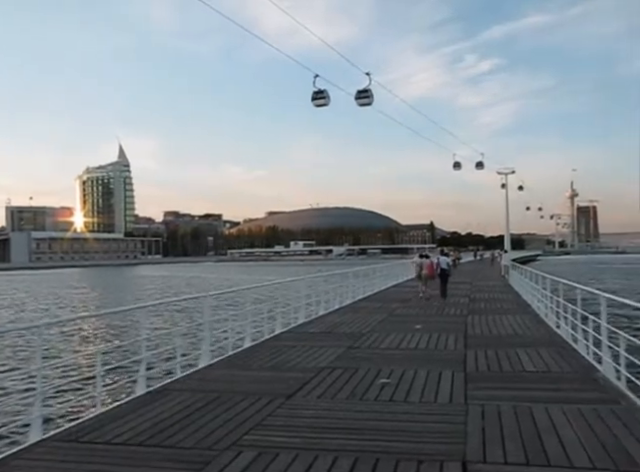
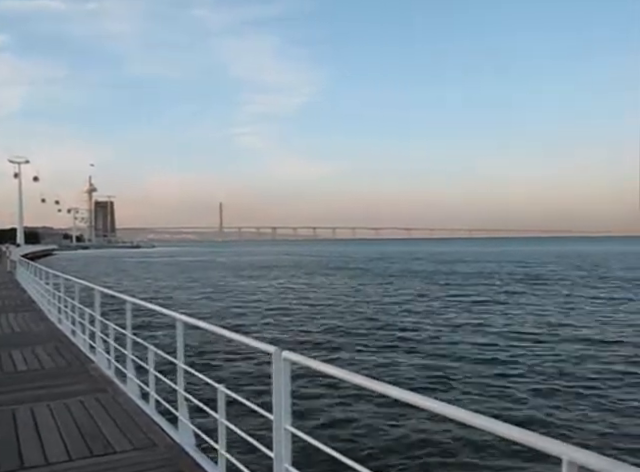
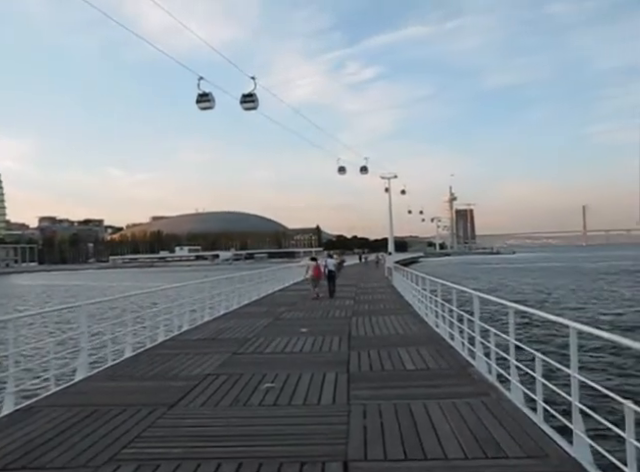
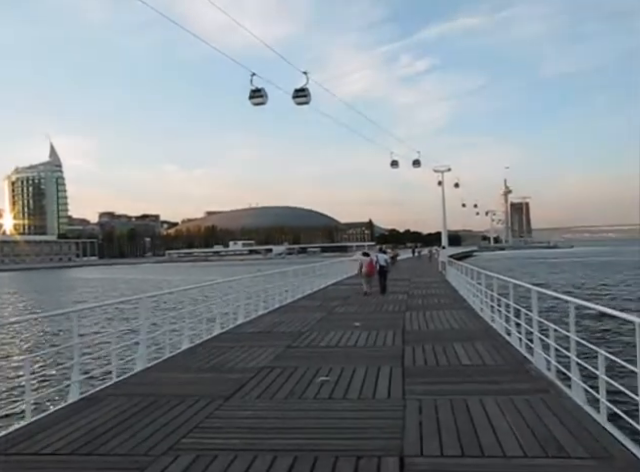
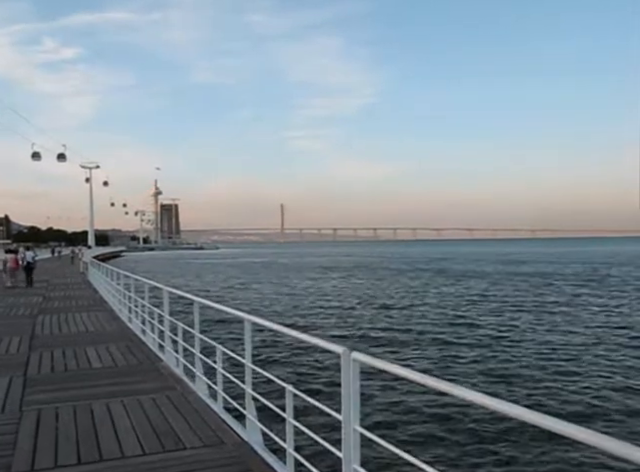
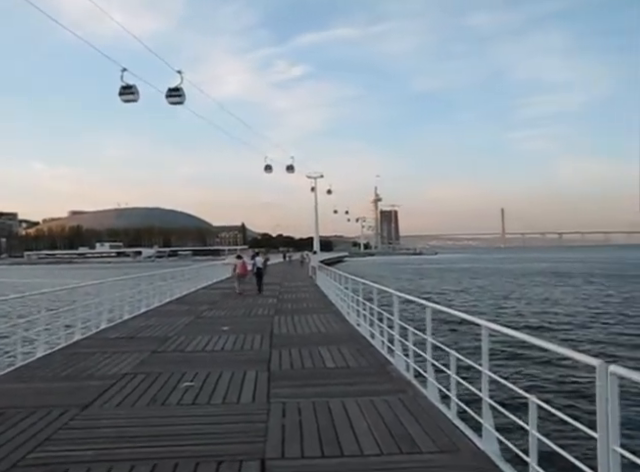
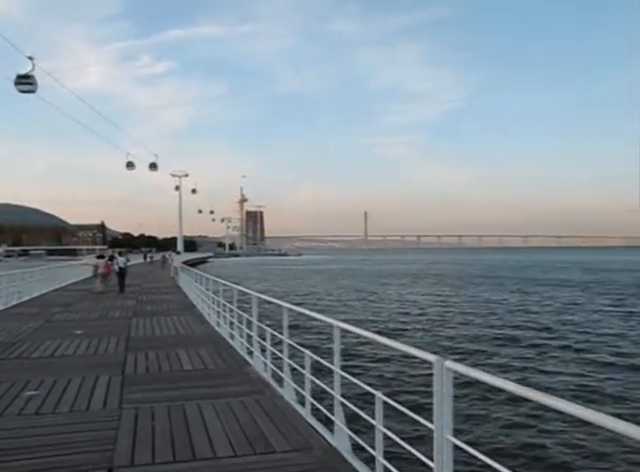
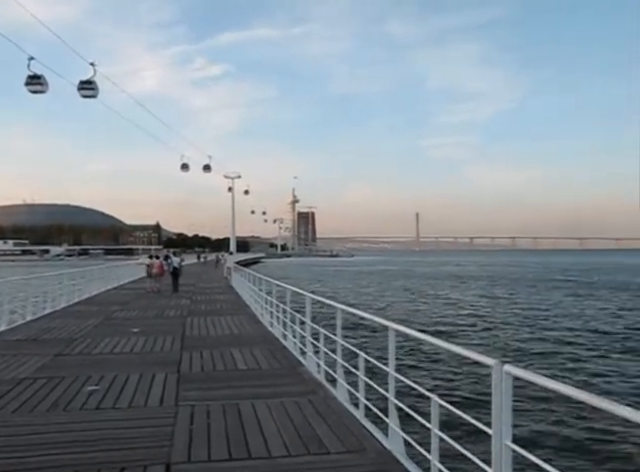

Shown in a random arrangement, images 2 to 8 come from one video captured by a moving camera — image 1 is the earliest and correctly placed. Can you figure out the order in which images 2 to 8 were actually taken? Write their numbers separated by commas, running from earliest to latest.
4, 3, 6, 8, 7, 5, 2
